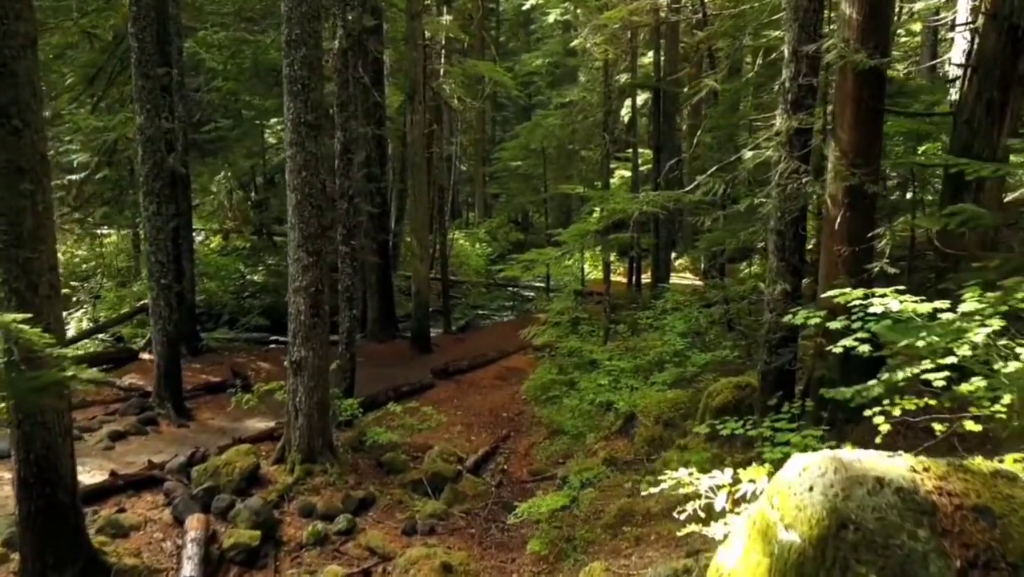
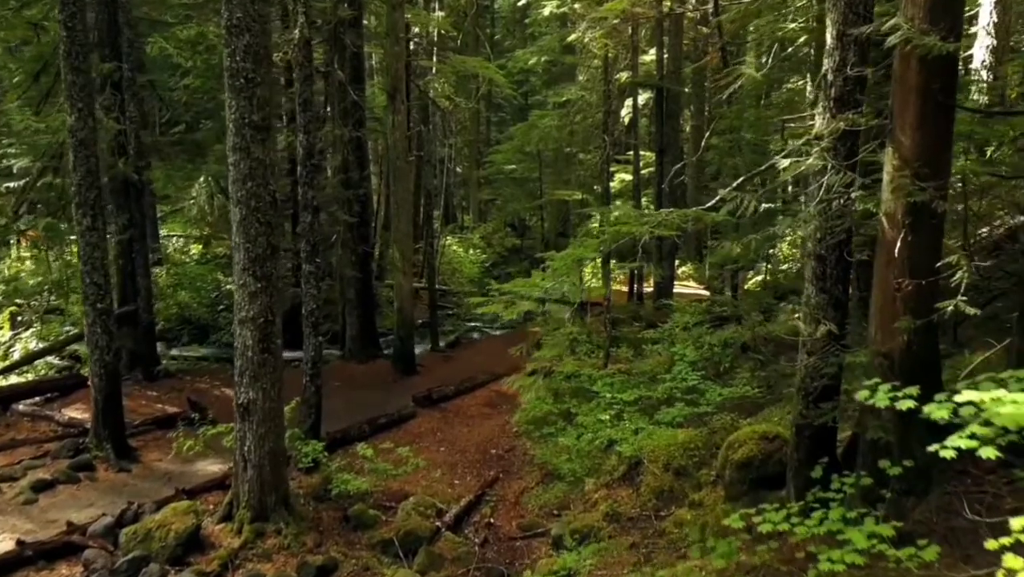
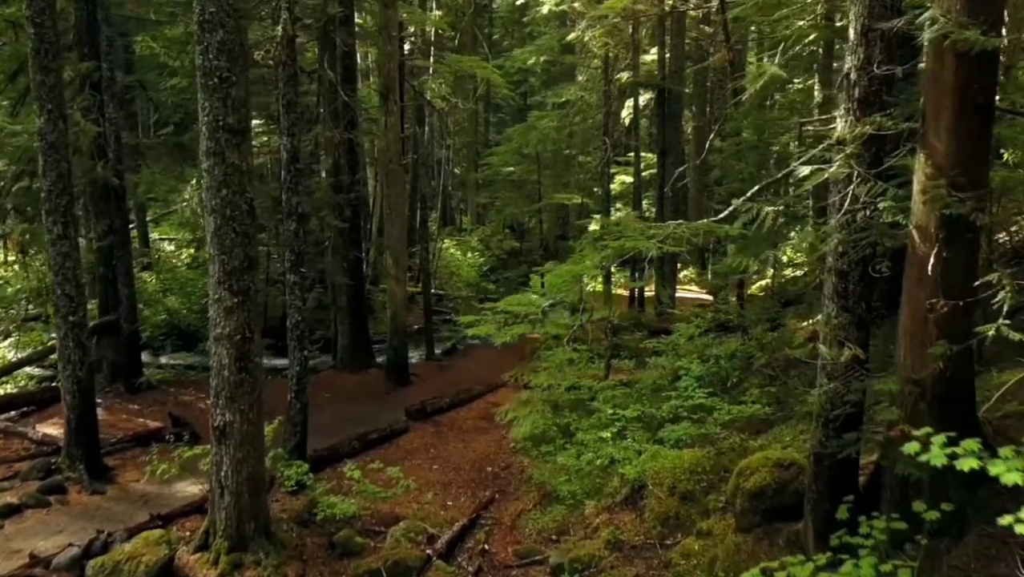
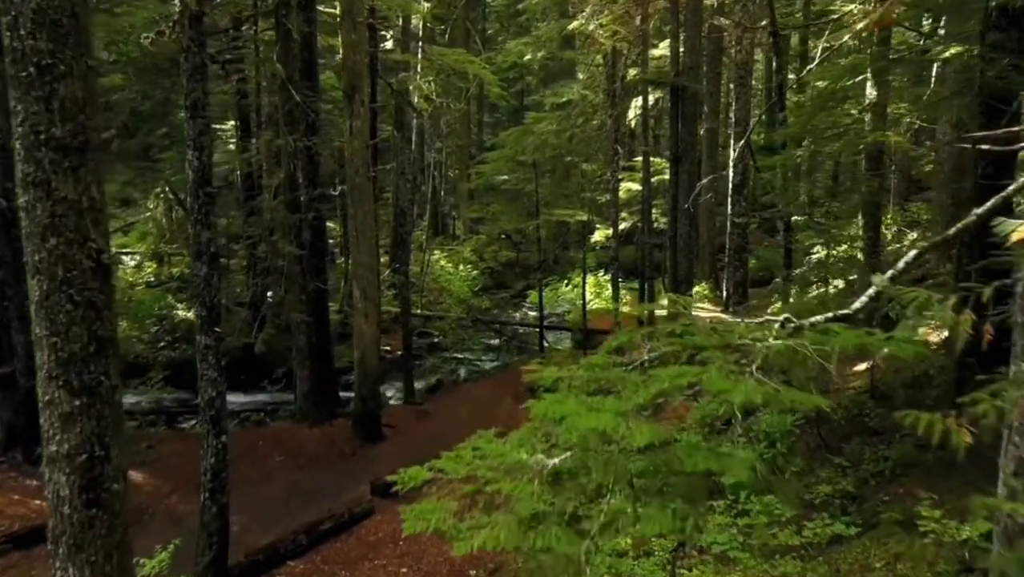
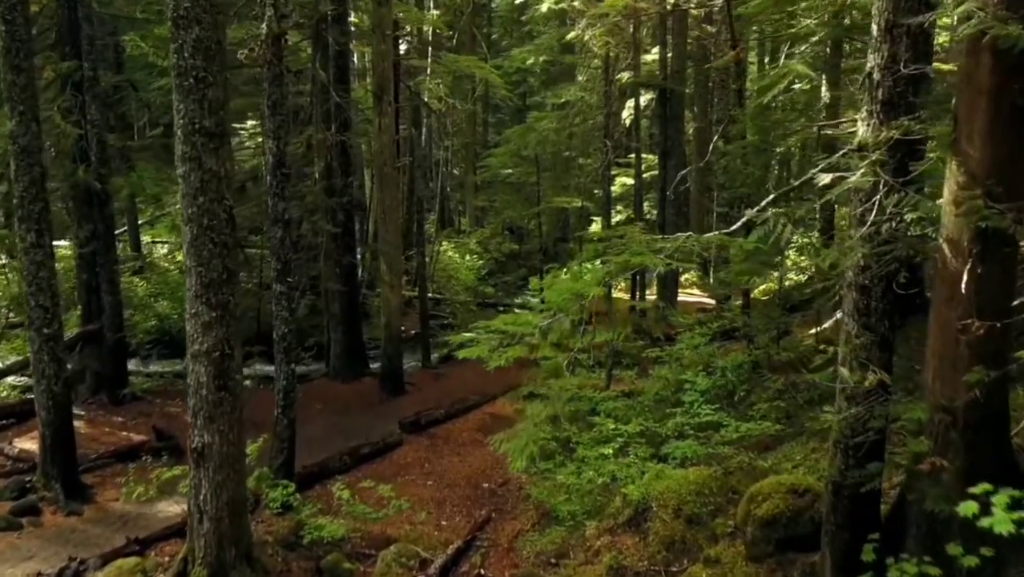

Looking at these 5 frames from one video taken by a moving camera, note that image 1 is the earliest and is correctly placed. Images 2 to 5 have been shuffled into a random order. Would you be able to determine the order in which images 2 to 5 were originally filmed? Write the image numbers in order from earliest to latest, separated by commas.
2, 3, 5, 4
